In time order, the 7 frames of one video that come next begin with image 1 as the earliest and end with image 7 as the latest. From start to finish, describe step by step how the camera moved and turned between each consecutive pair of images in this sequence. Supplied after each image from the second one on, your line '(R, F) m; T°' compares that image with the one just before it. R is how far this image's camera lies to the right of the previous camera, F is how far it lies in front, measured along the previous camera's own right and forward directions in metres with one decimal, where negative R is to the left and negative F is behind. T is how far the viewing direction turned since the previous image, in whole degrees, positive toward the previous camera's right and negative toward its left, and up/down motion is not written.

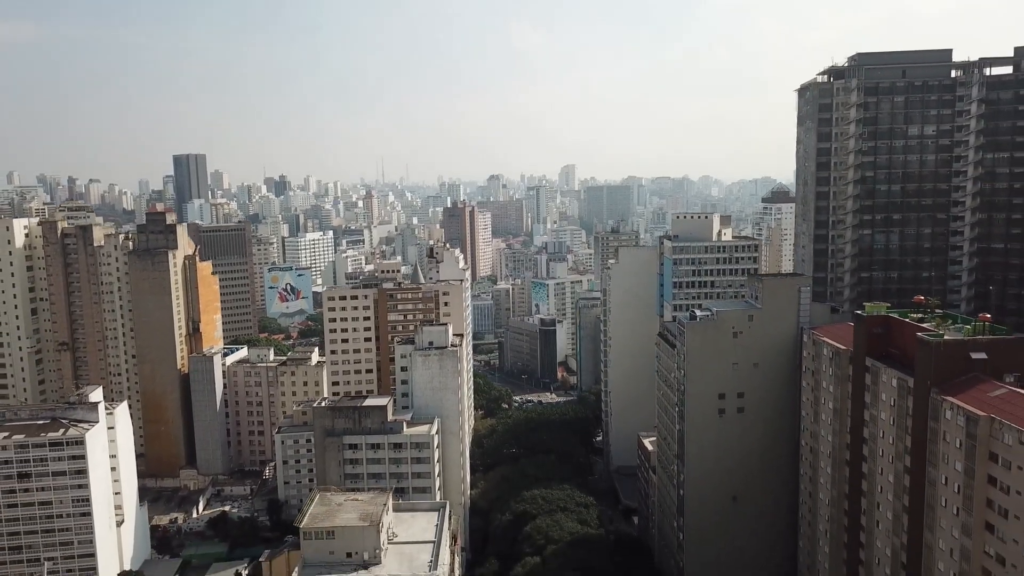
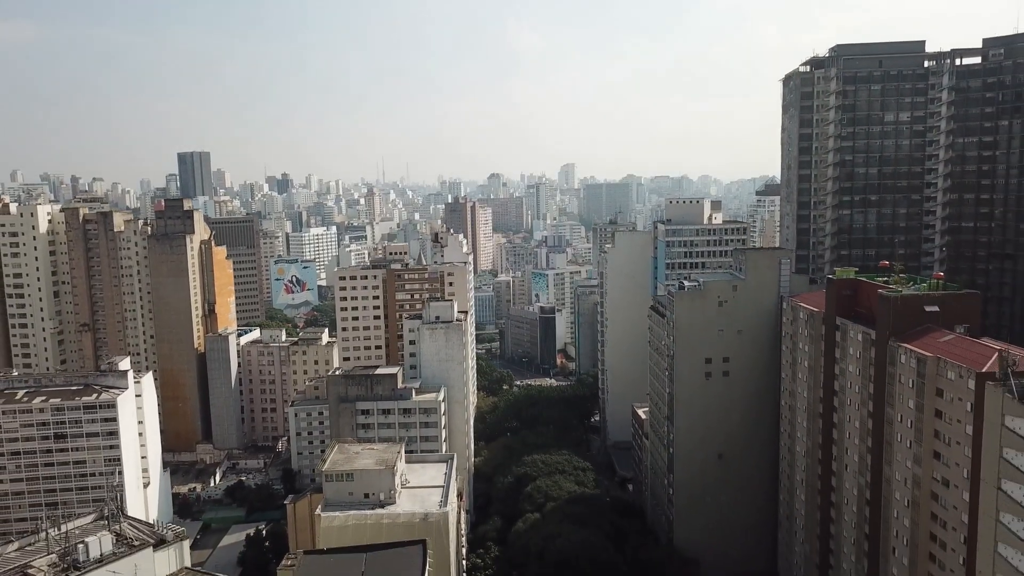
(-0.2, -4.2) m; 0°
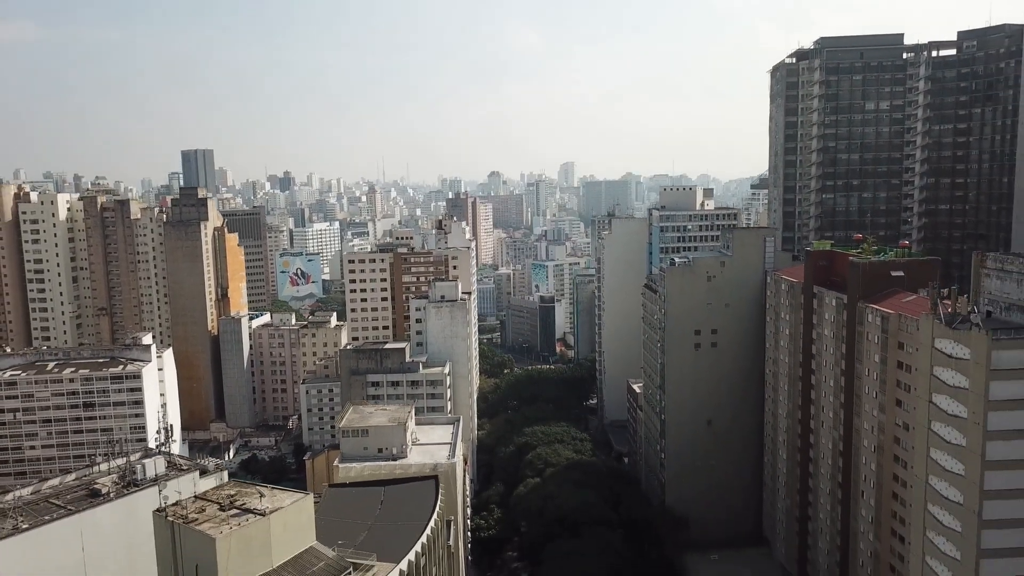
(-0.2, -3.8) m; 0°
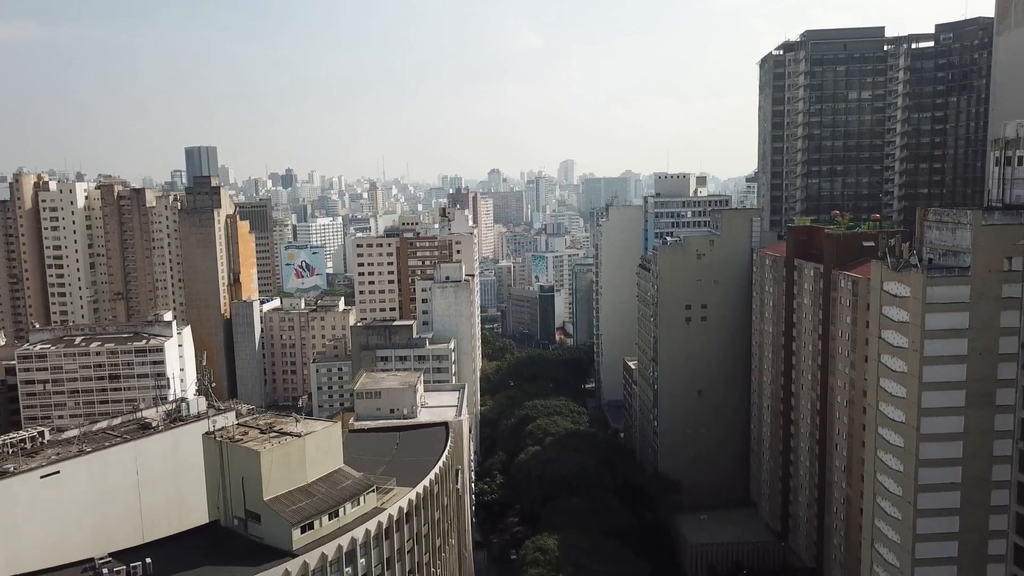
(-0.1, -3.8) m; 0°
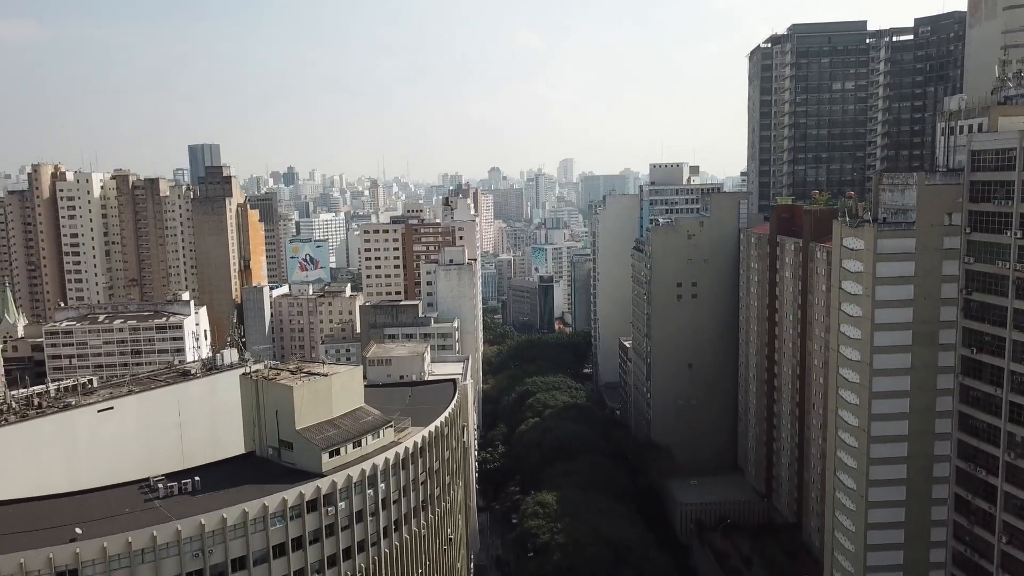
(-0.1, -3.8) m; 0°
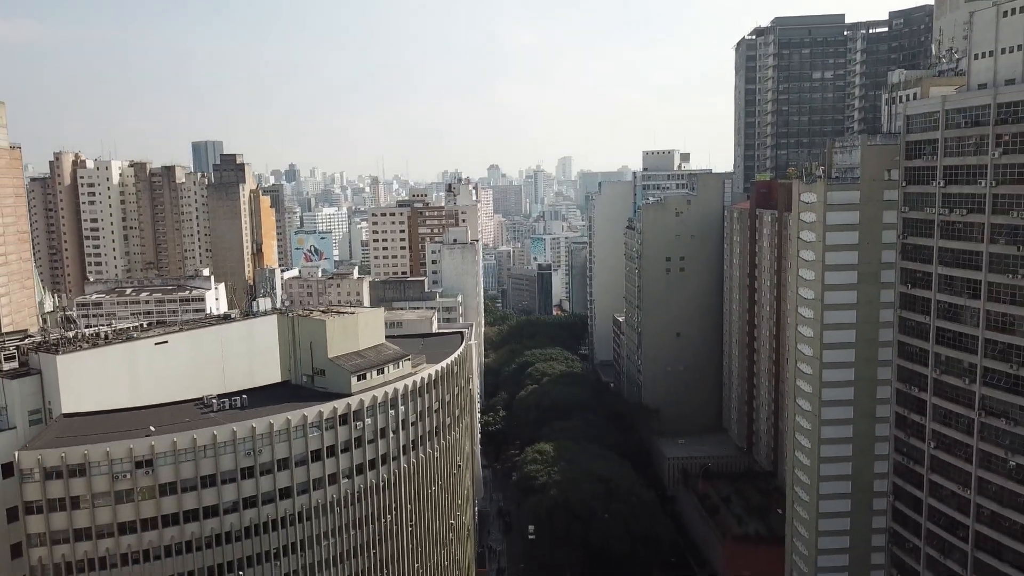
(-0.2, -5.1) m; 0°
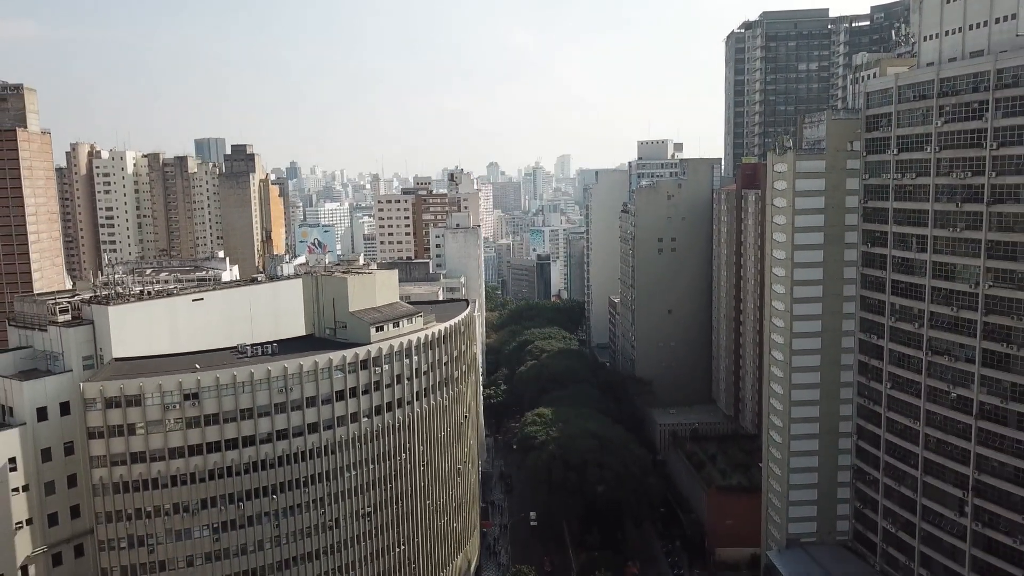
(-0.2, -4.2) m; 0°
